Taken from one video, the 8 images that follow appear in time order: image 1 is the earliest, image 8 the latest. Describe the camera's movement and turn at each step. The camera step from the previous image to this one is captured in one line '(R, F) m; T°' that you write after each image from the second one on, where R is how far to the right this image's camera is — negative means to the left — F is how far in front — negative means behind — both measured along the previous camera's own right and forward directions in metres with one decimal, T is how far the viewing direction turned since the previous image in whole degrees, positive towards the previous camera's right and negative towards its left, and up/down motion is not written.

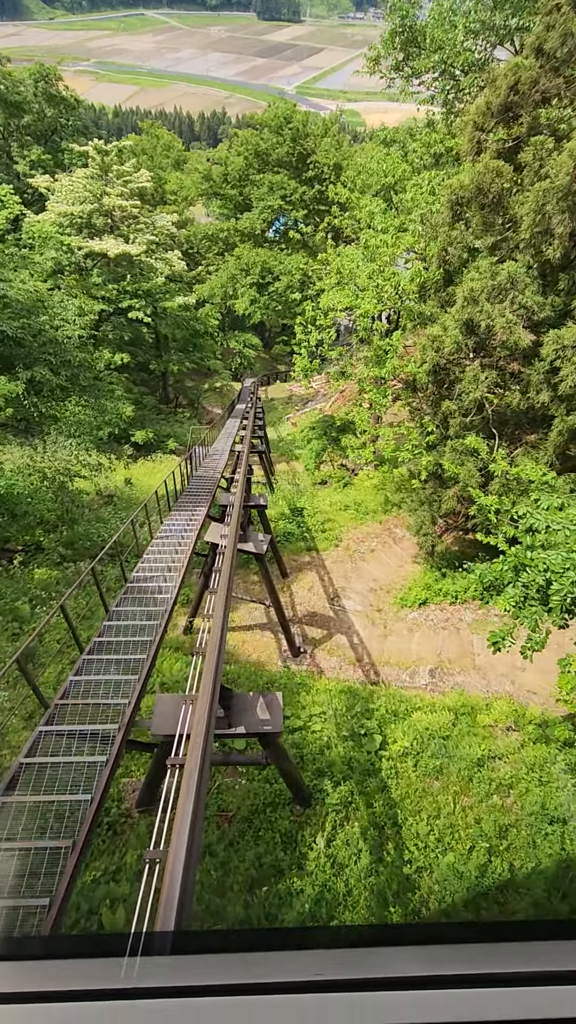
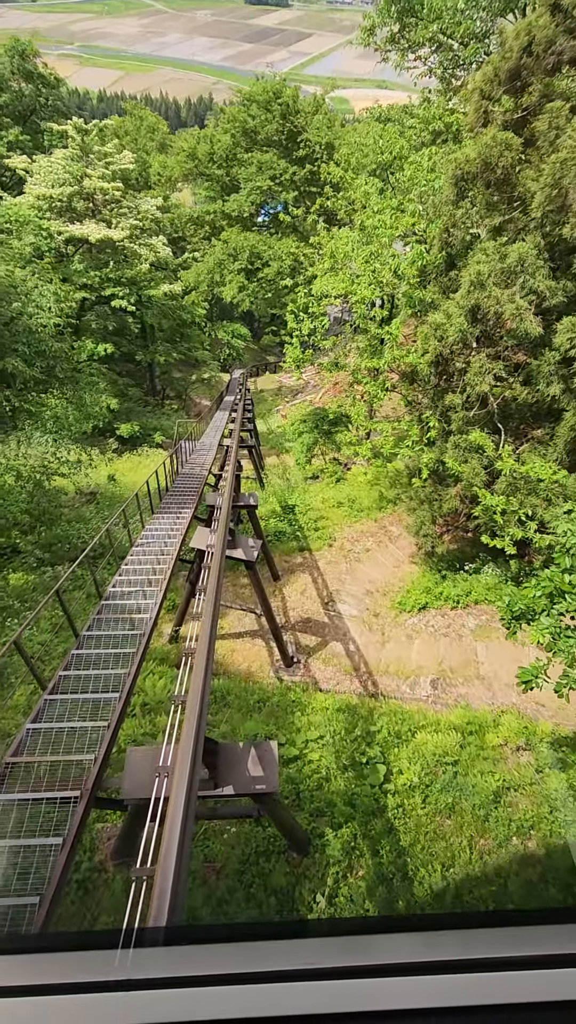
(0.0, +0.5) m; +1°
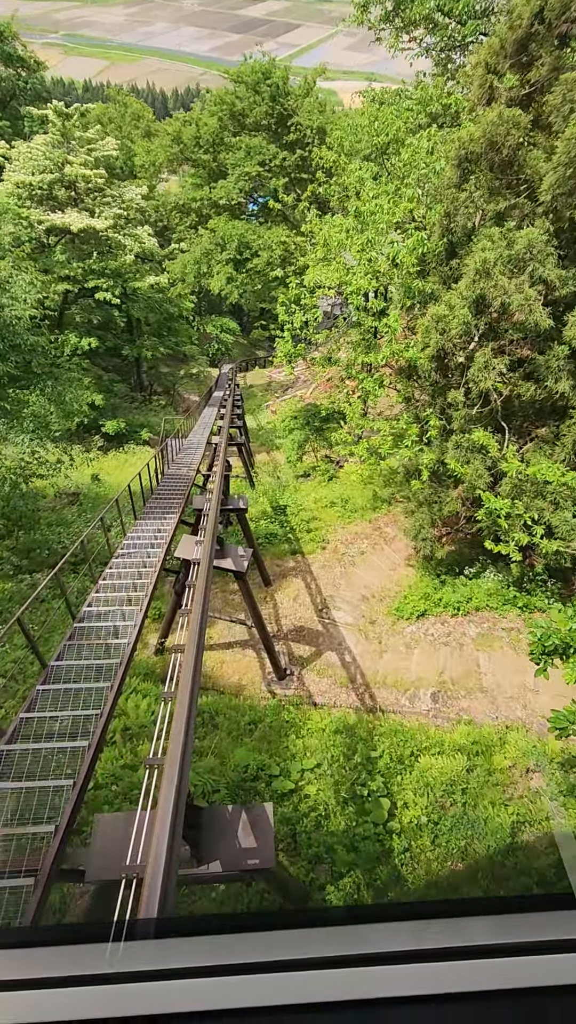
(0.0, +0.4) m; +1°
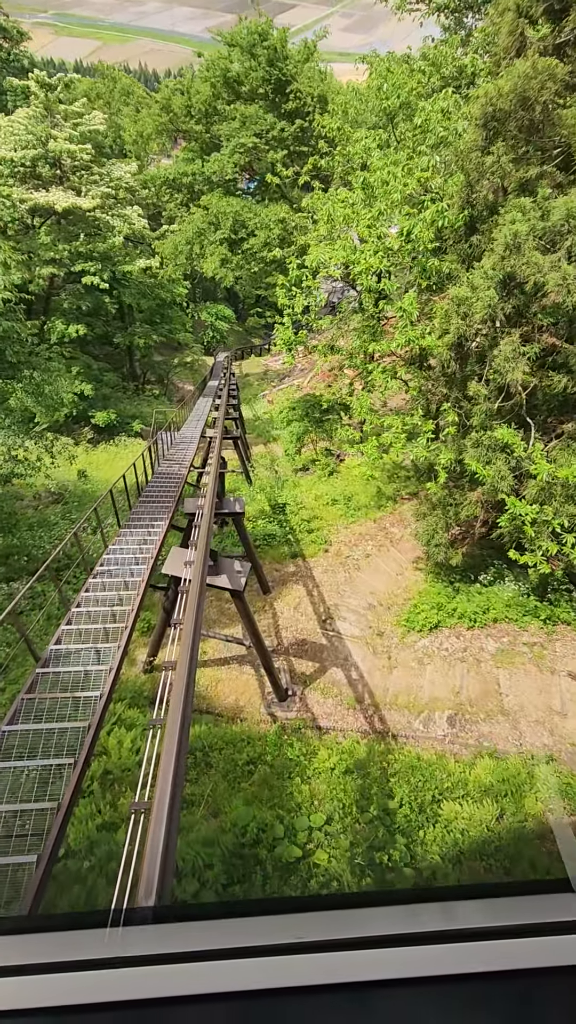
(-0.1, +0.6) m; 0°
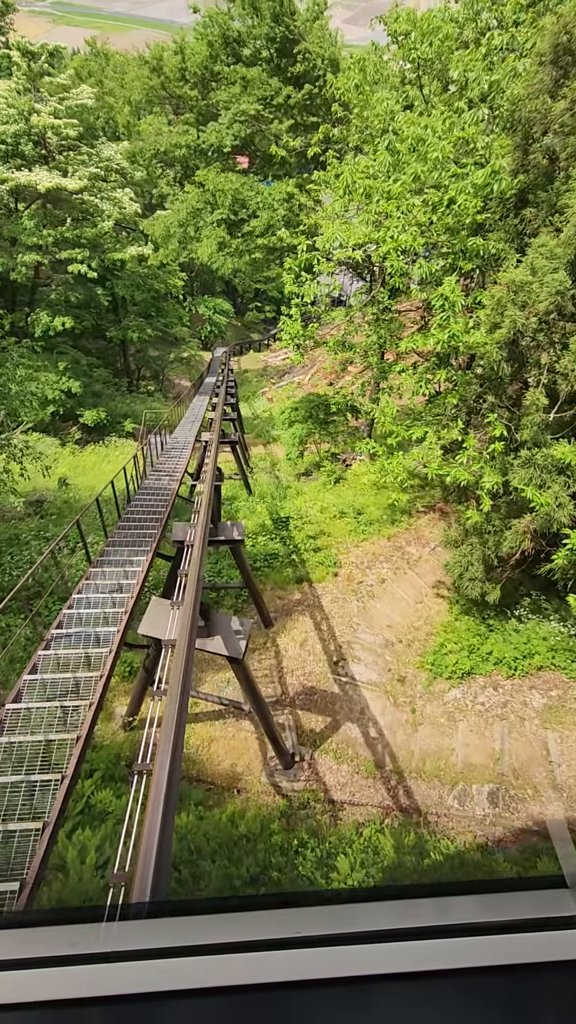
(-0.1, +1.0) m; 0°
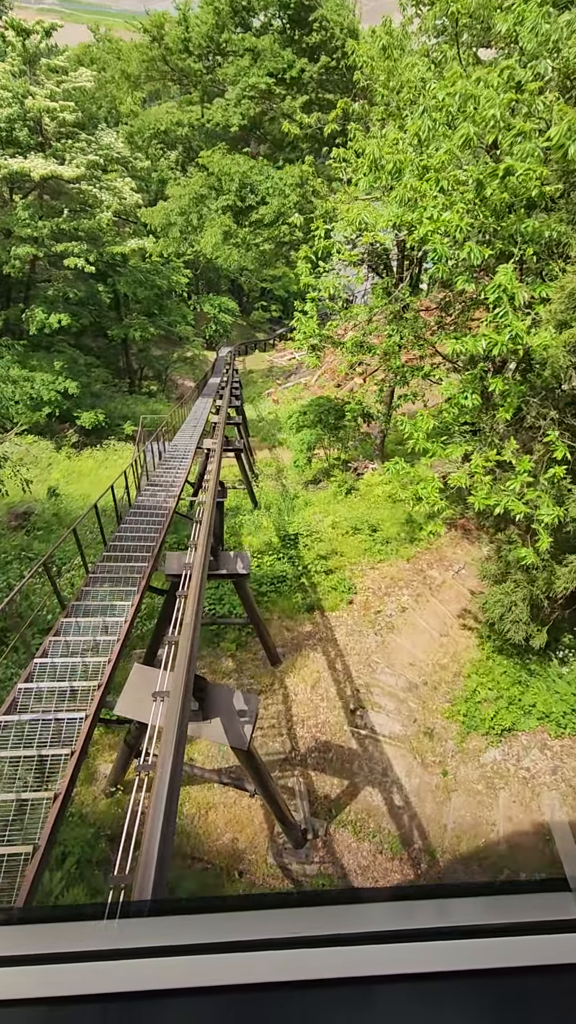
(-0.1, +0.8) m; 0°
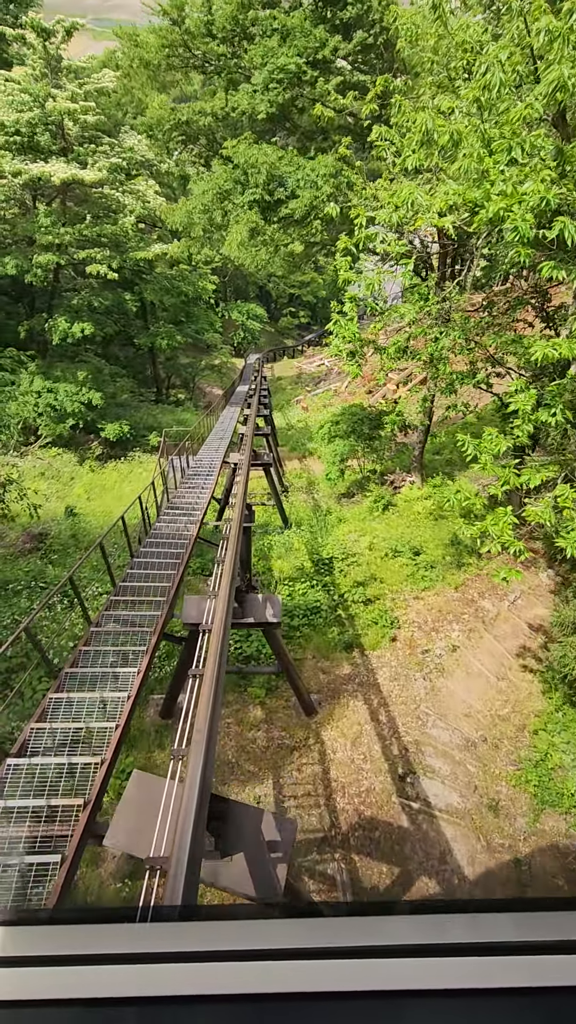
(-0.1, +0.7) m; -3°
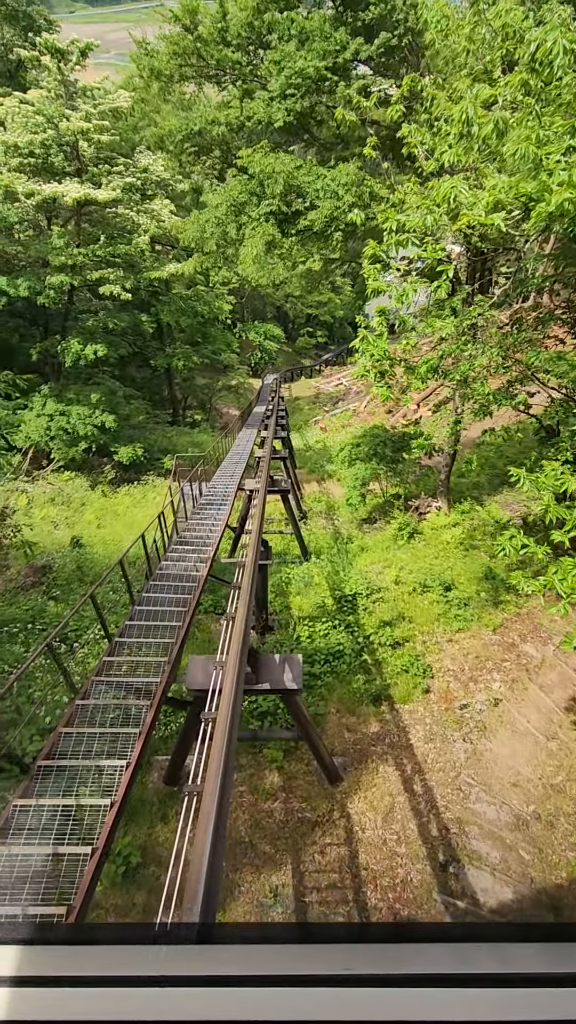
(0.0, +0.6) m; -2°
